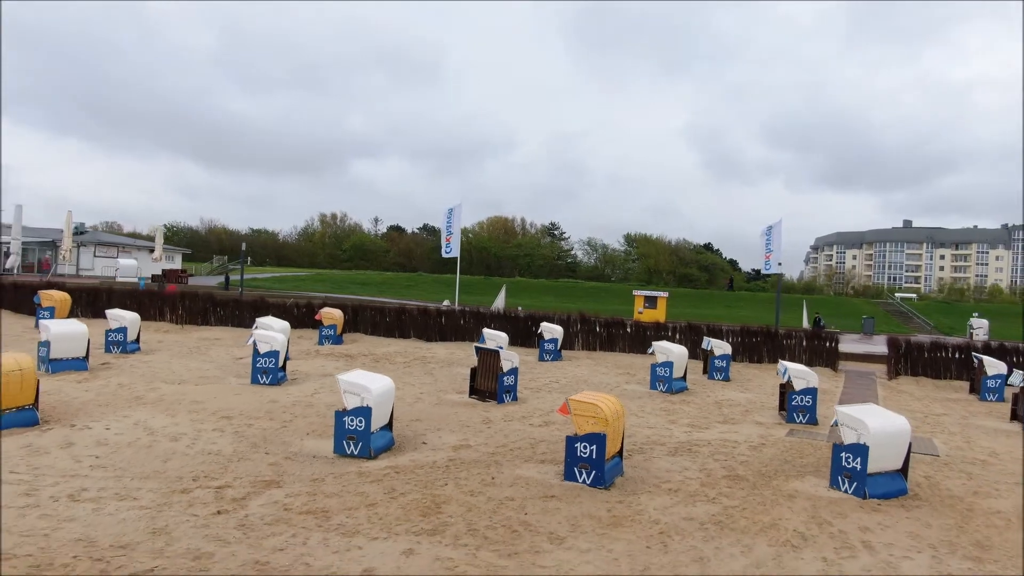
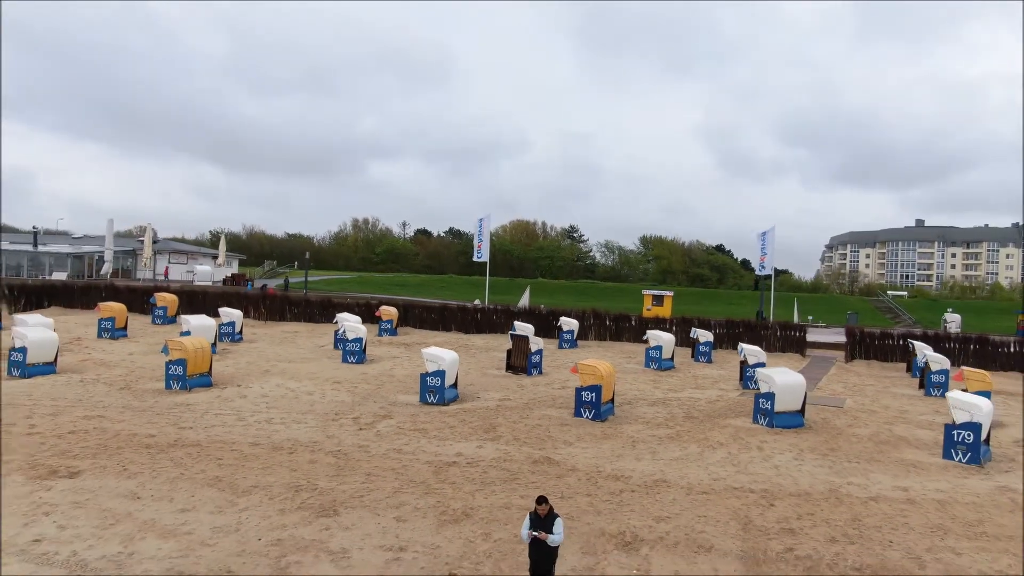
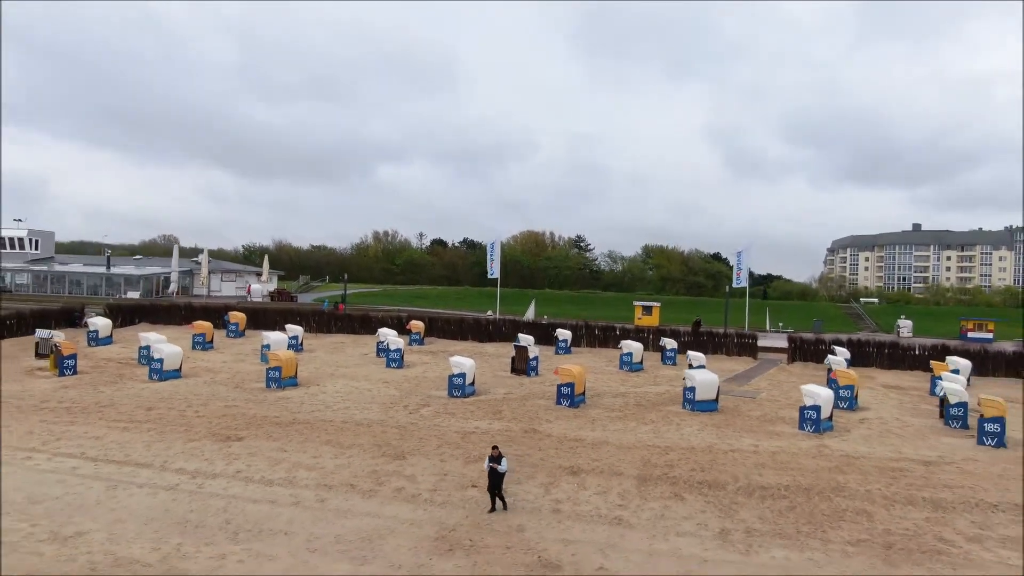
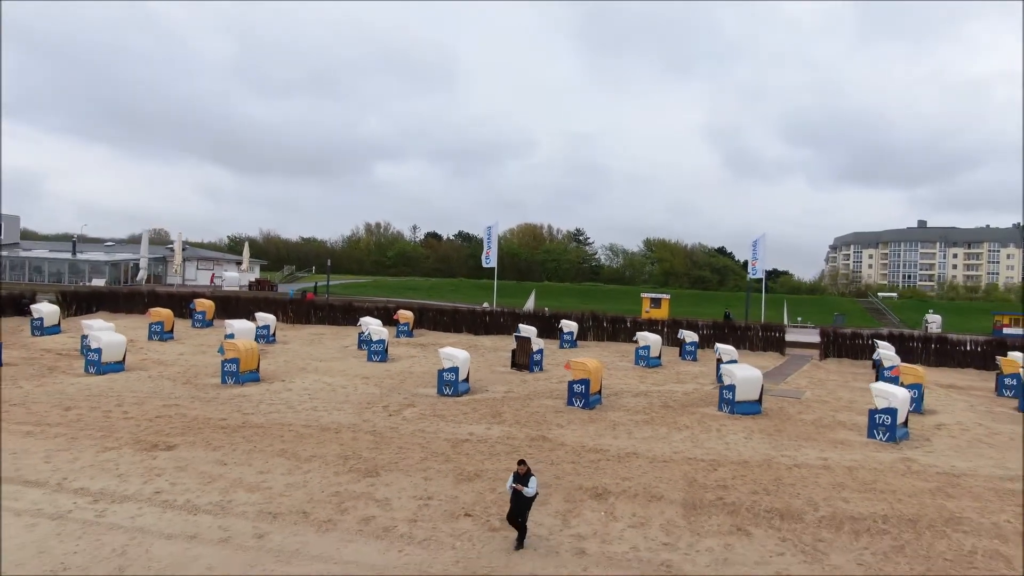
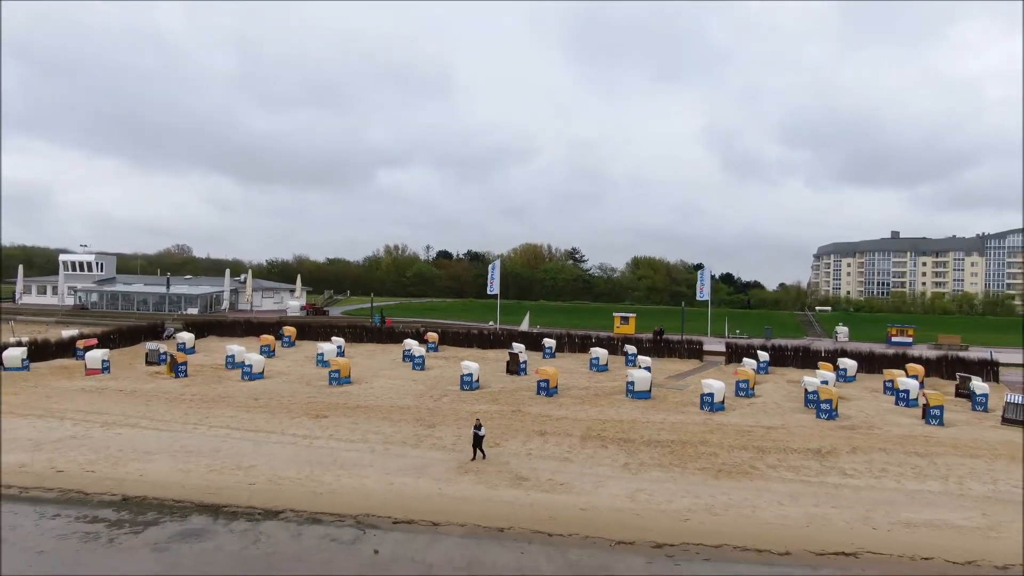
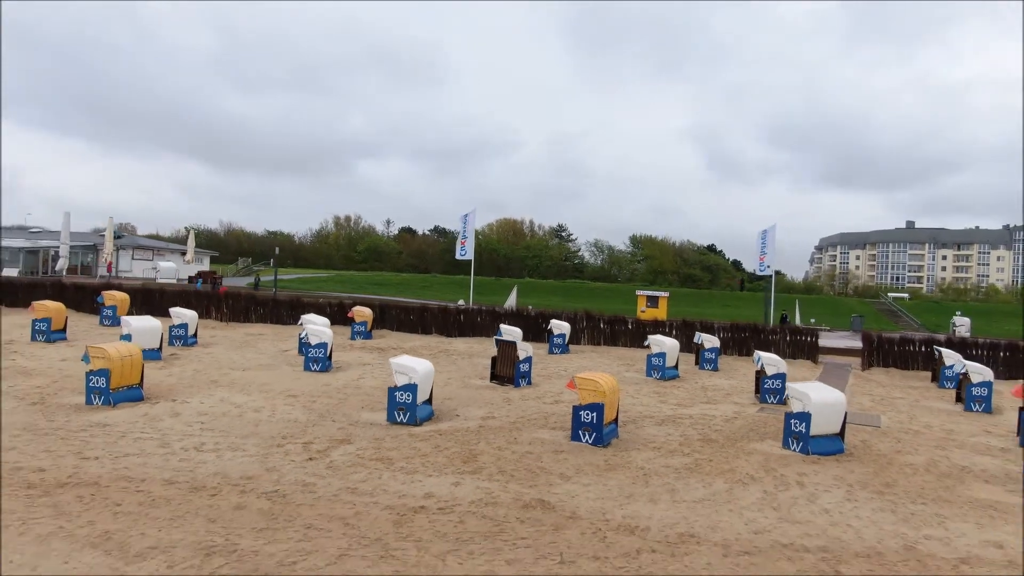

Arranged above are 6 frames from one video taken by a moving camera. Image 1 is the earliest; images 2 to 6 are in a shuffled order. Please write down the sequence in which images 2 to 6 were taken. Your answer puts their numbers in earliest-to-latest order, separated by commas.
6, 2, 4, 3, 5
